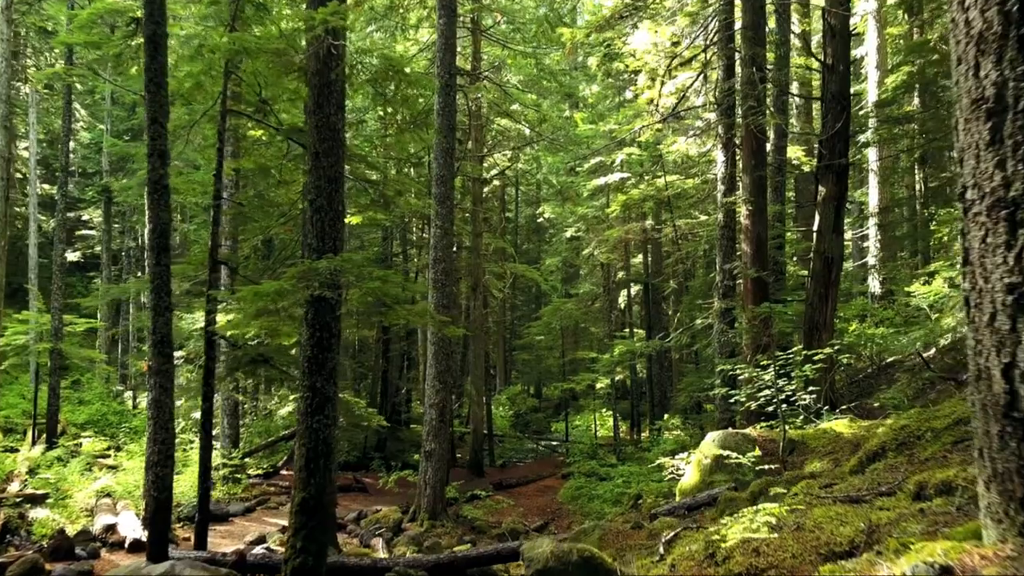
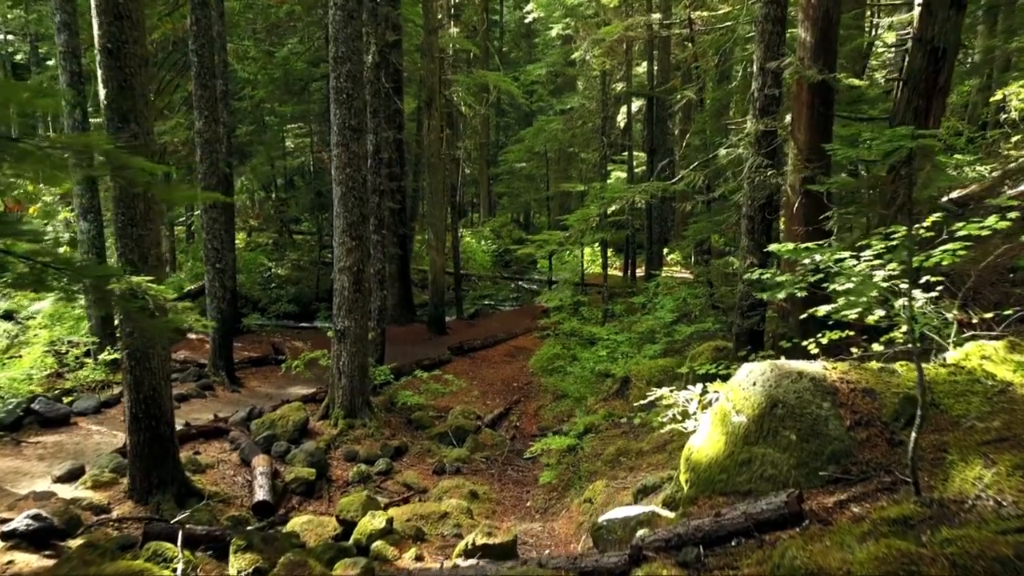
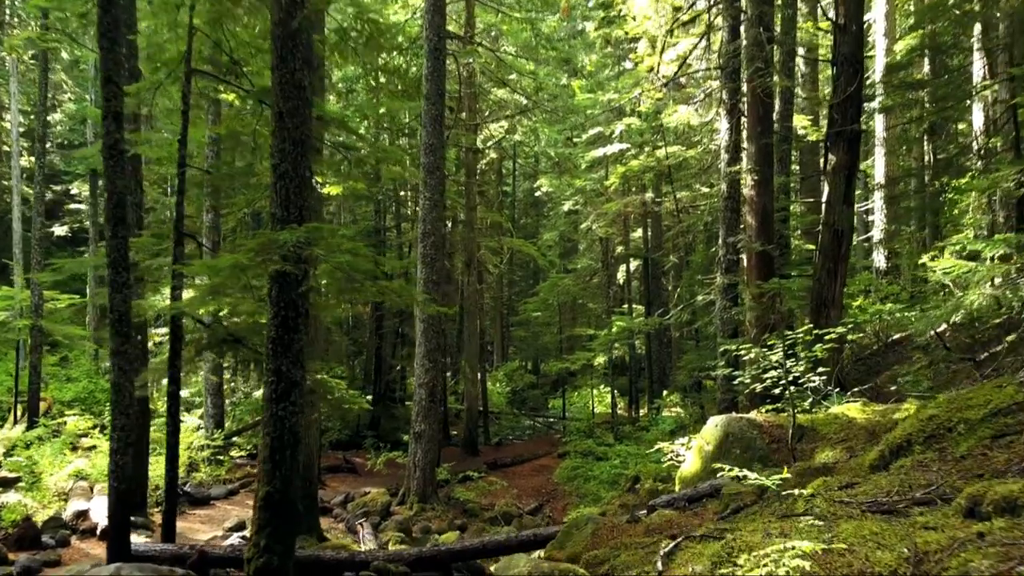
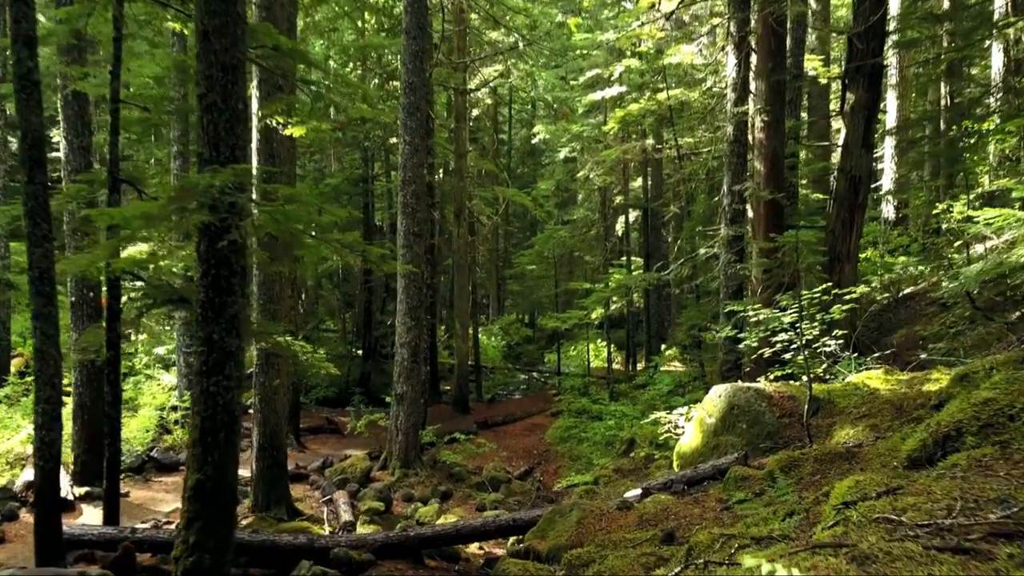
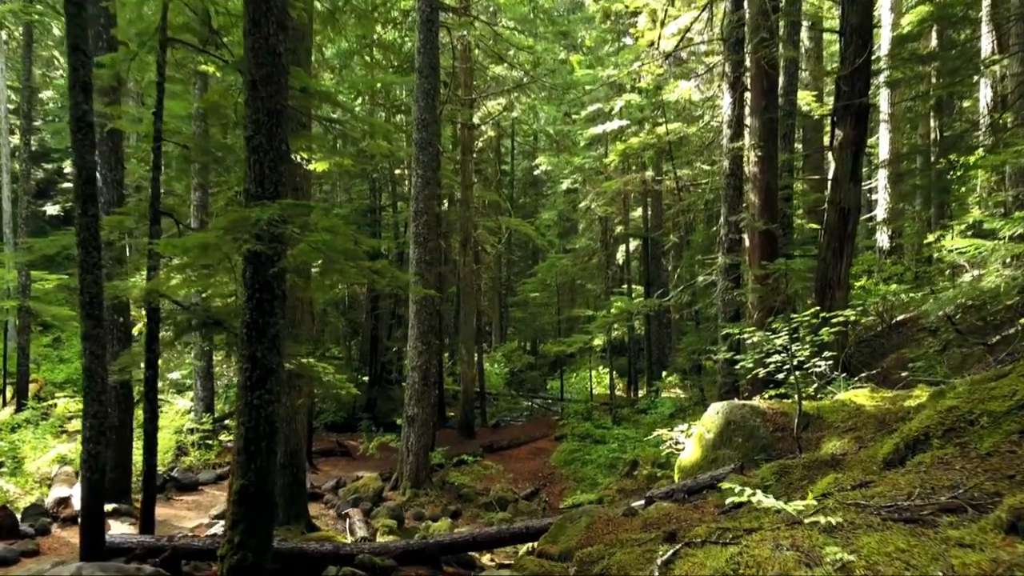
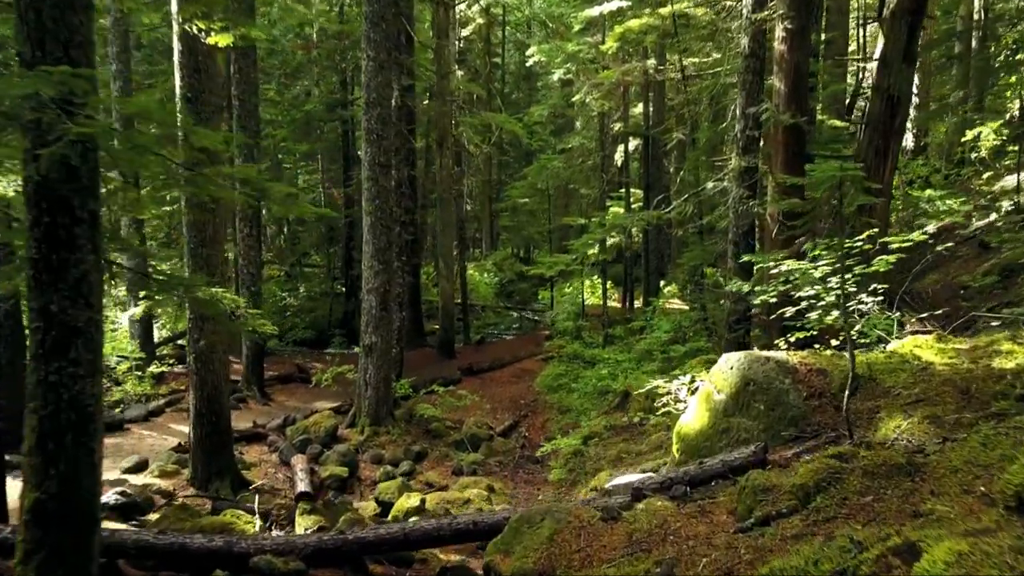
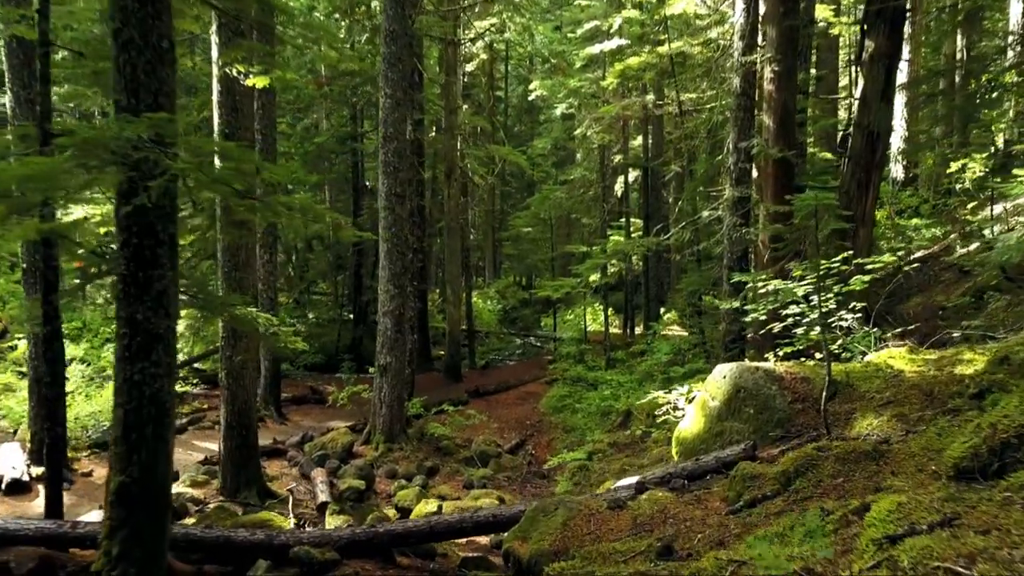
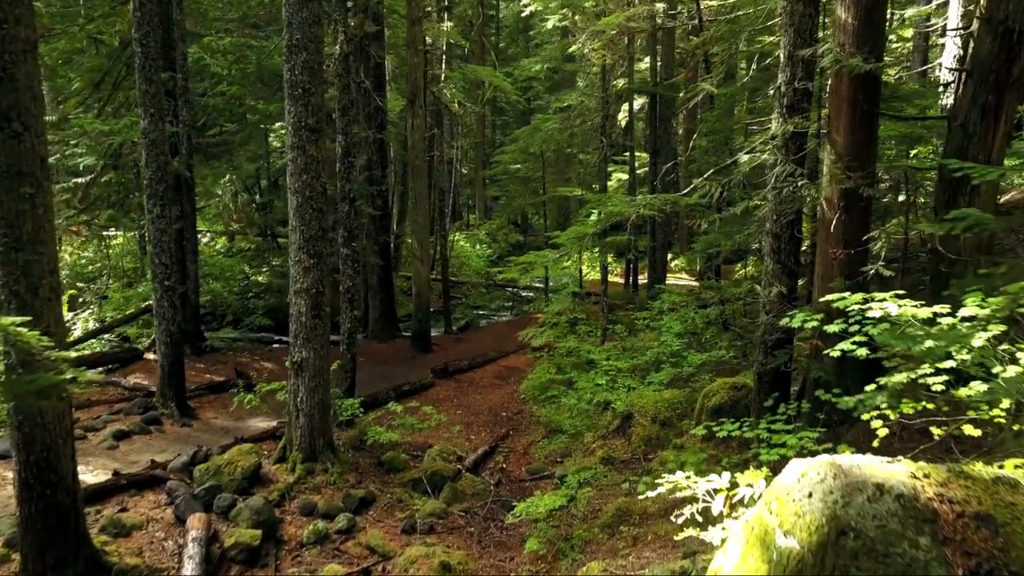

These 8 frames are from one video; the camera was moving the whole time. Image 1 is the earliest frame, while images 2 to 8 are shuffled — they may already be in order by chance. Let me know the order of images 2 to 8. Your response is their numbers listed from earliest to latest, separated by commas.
3, 5, 4, 7, 6, 2, 8
